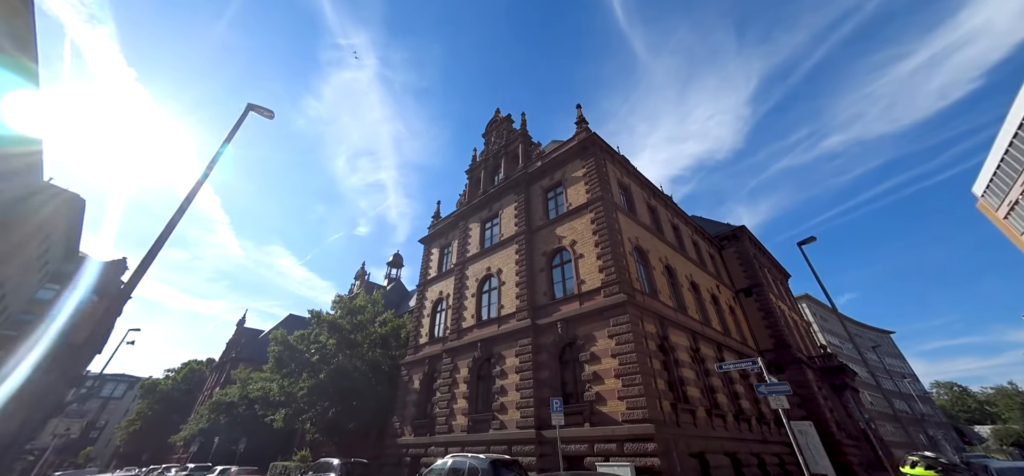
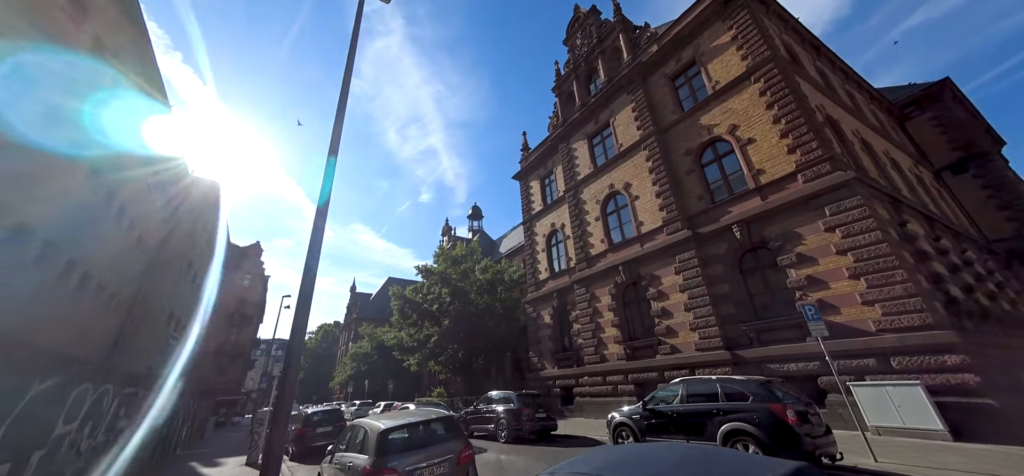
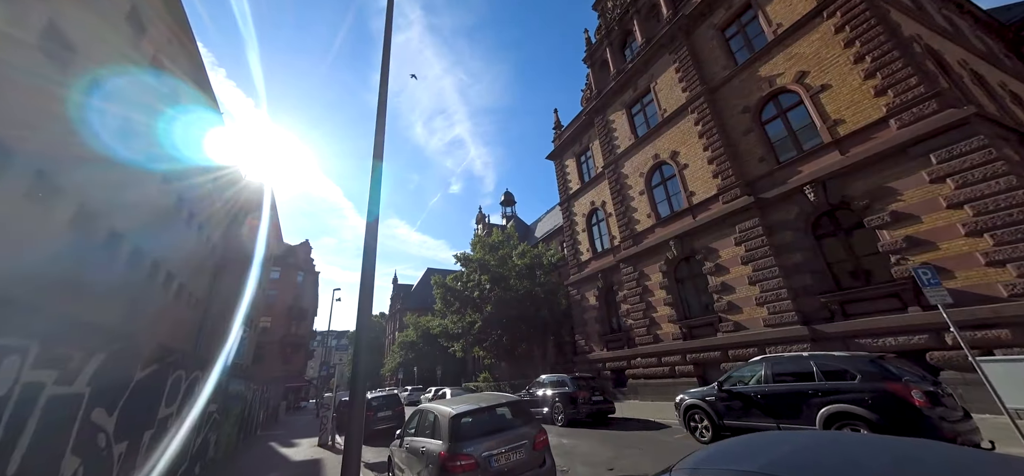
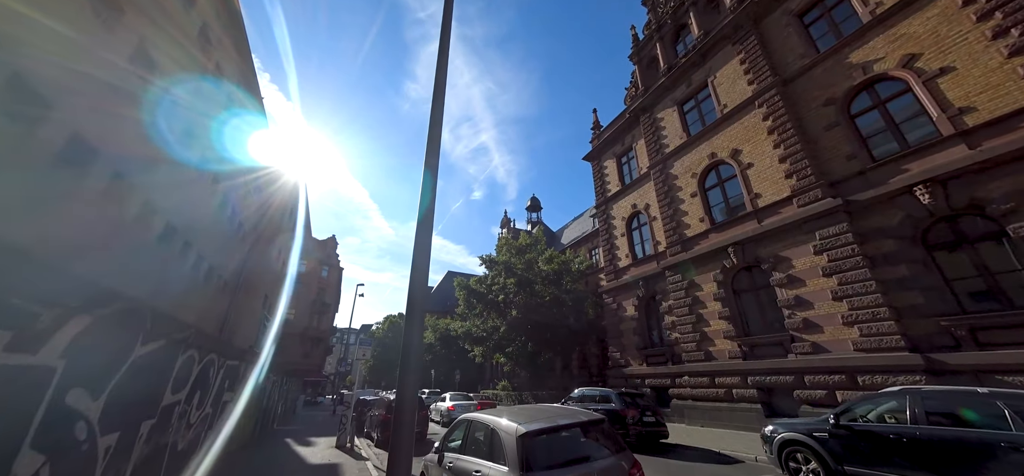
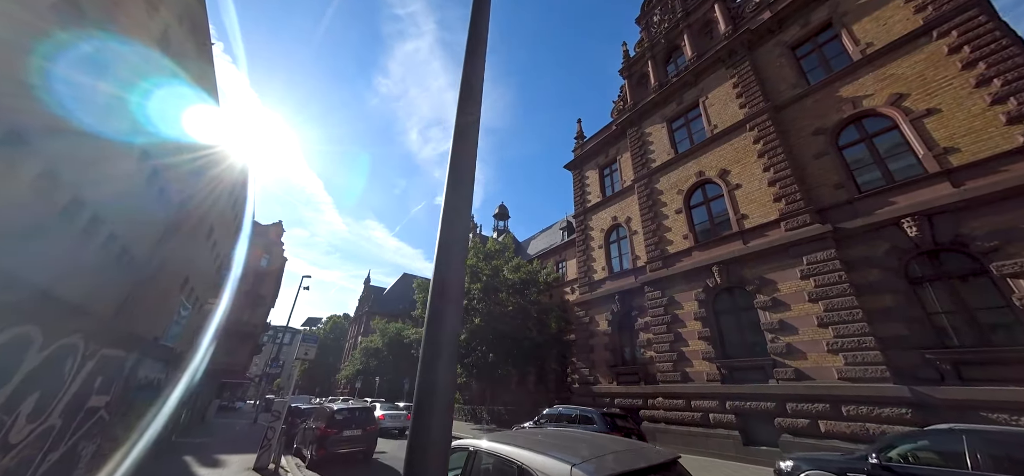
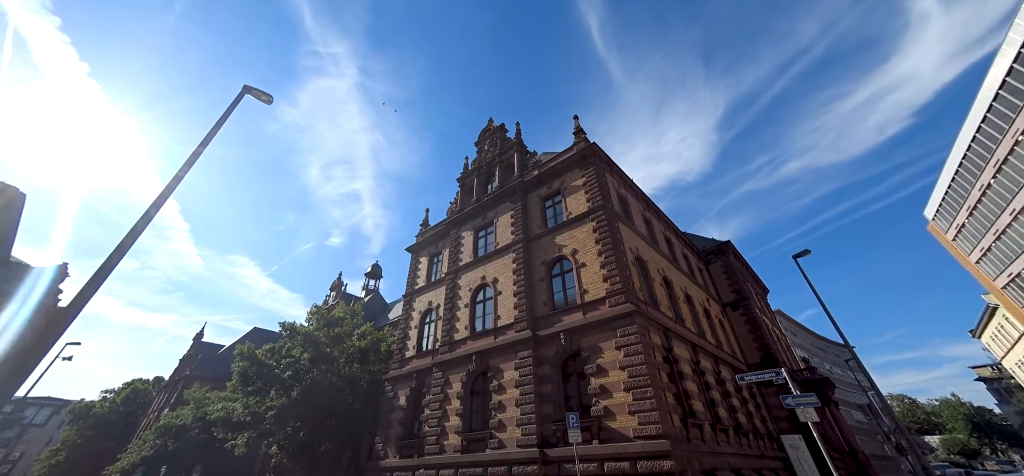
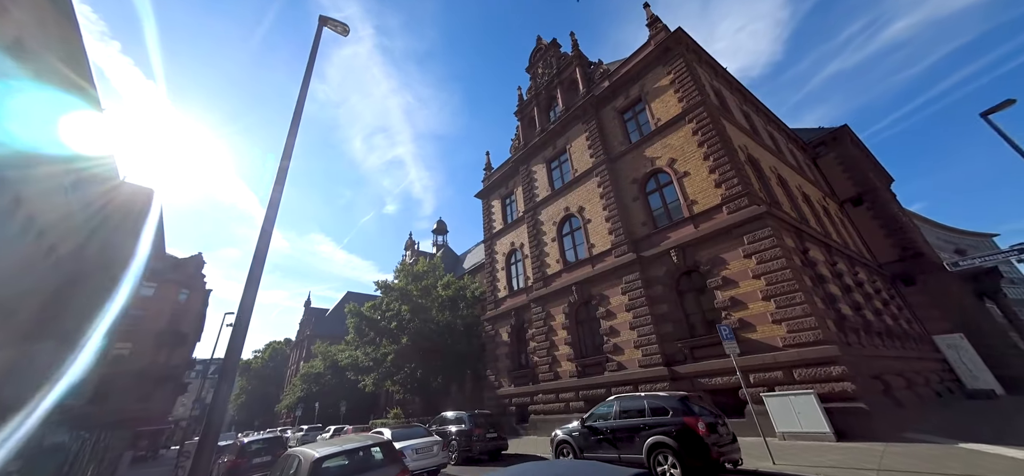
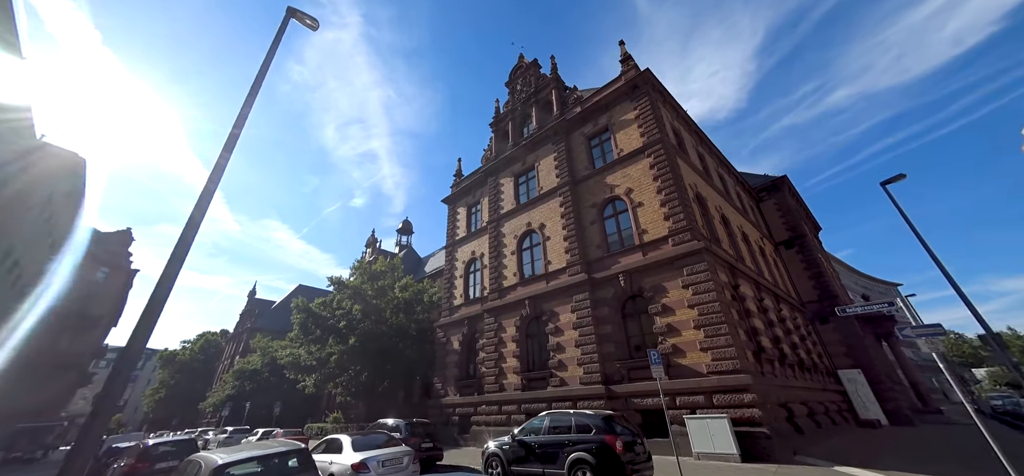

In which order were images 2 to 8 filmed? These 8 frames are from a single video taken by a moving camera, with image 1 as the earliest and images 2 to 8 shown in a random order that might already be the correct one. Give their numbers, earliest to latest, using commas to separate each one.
6, 8, 7, 2, 3, 4, 5
